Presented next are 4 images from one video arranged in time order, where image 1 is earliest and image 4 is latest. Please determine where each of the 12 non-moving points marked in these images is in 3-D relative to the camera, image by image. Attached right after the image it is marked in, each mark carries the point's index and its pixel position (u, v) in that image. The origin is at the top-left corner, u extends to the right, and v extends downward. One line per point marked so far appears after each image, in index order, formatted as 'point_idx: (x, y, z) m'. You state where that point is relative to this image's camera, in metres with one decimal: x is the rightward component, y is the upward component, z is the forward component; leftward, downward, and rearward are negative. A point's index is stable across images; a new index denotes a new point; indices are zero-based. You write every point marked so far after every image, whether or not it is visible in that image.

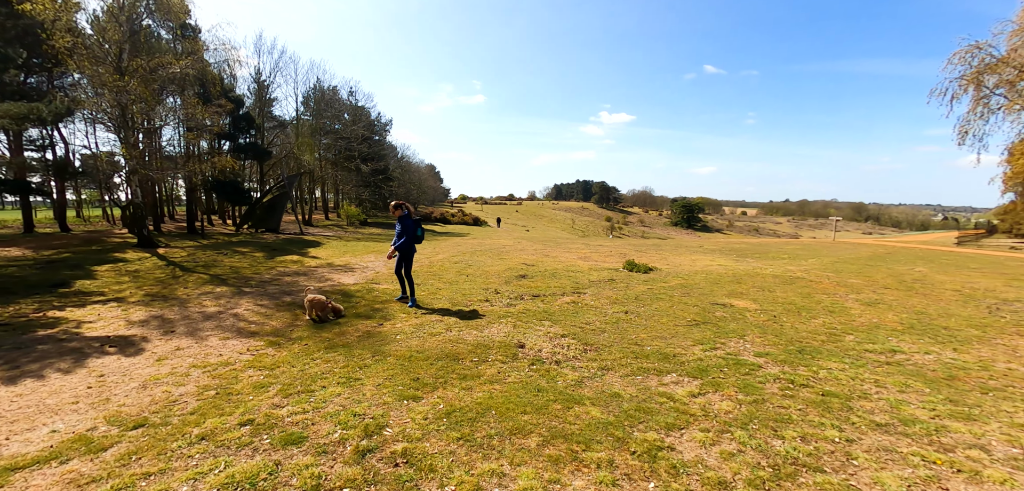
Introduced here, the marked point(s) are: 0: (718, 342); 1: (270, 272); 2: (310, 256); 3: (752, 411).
0: (+3.3, -1.6, +7.4) m
1: (-6.7, -0.7, +12.6) m
2: (-7.4, -0.4, +16.7) m
3: (+2.6, -1.8, +5.0) m
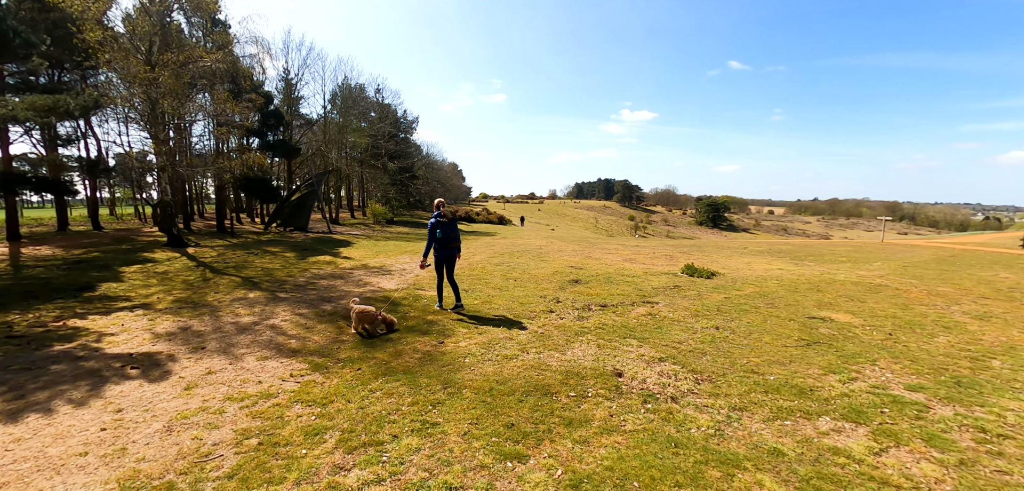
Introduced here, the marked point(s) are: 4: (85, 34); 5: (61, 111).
0: (+4.5, -1.6, +6.0) m
1: (-5.3, -0.7, +11.7) m
2: (-5.8, -0.4, +15.8) m
3: (+3.7, -1.9, +3.7) m
4: (-15.2, +7.5, +16.3) m
5: (-10.8, +3.2, +10.9) m
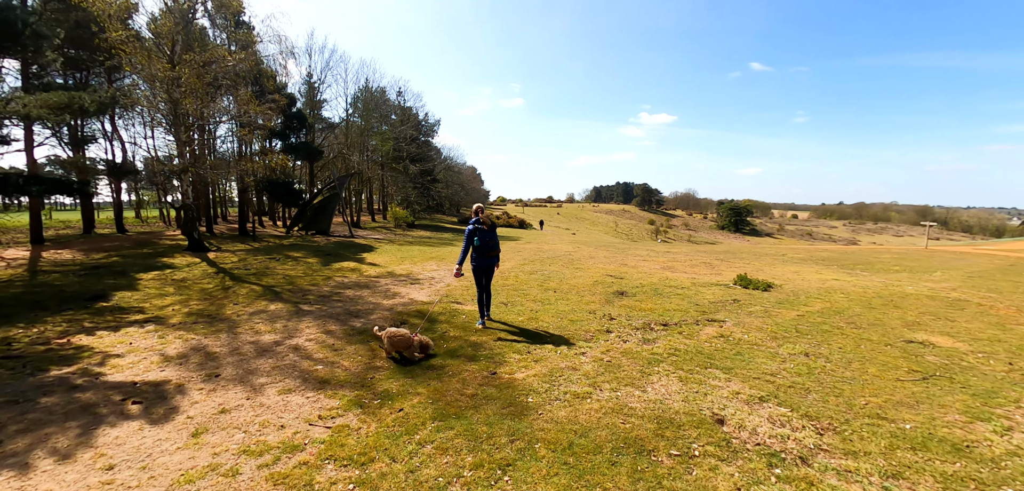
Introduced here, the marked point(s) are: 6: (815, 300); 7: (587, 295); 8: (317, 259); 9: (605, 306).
0: (+5.2, -1.8, +4.9) m
1: (-4.3, -0.9, +10.9) m
2: (-4.7, -0.6, +15.0) m
3: (+4.3, -2.0, +2.6) m
4: (-14.0, +7.3, +15.9) m
5: (-9.8, +3.1, +10.3) m
6: (+7.2, -1.3, +10.8) m
7: (+1.8, -1.2, +10.6) m
8: (-6.5, -0.5, +15.4) m
9: (+2.0, -1.3, +9.5) m
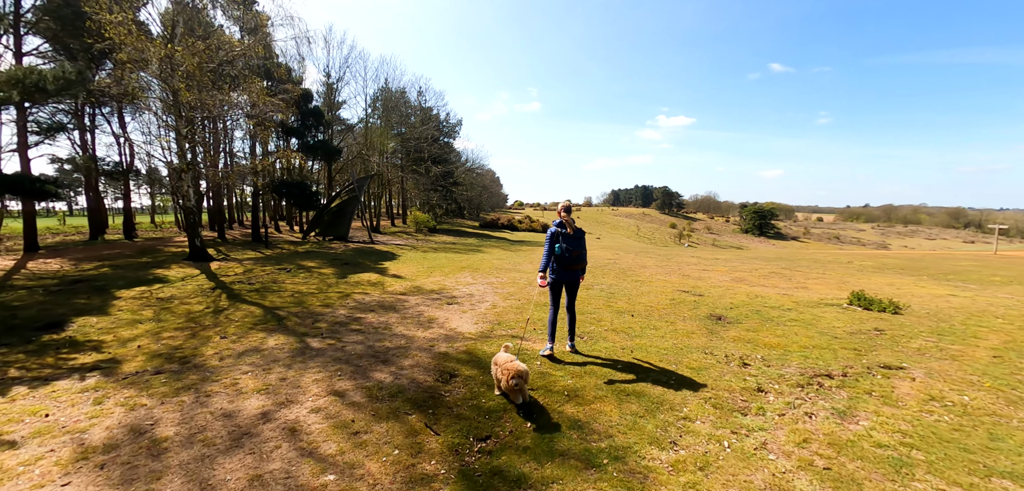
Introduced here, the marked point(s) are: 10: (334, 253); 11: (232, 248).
0: (+6.2, -2.0, +2.3) m
1: (-3.1, -1.1, +8.7) m
2: (-3.4, -0.8, +12.8) m
3: (+5.3, -2.2, +0.1) m
4: (-12.6, +7.1, +14.1) m
5: (-8.6, +2.9, +8.4) m
6: (+8.4, -1.5, +8.2) m
7: (+3.0, -1.4, +8.2) m
8: (-5.2, -0.7, +13.2) m
9: (+3.1, -1.4, +7.1) m
10: (-7.0, -0.3, +18.2) m
11: (-11.7, -0.1, +19.2) m
